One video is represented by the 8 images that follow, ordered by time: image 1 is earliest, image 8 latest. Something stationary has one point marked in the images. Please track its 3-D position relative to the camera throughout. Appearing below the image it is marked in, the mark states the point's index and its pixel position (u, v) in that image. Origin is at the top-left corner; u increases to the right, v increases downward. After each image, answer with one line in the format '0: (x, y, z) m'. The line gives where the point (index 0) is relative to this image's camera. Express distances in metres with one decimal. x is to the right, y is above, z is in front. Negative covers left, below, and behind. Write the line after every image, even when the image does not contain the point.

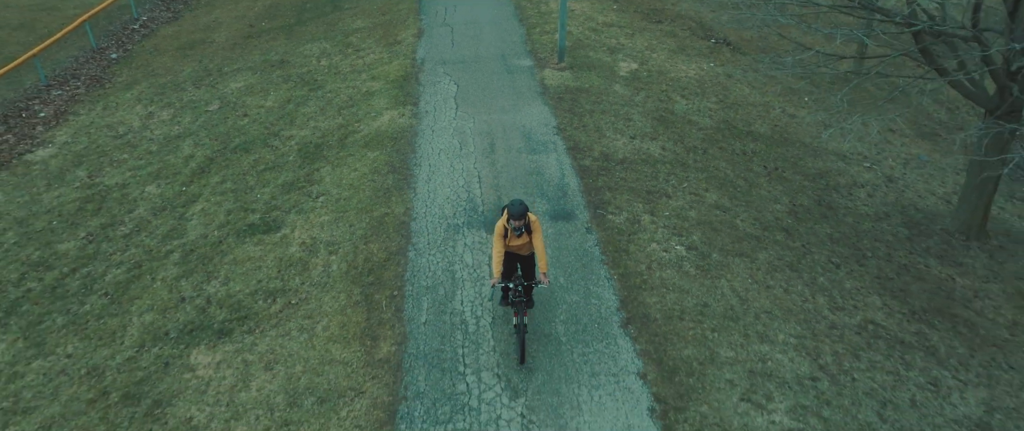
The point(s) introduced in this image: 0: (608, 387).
0: (+0.7, -1.4, +6.1) m
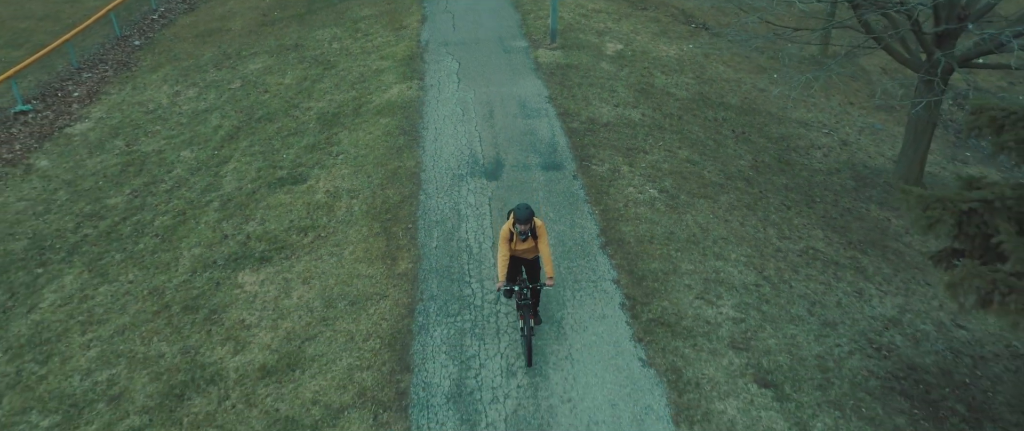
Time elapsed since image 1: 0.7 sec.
0: (+0.7, -0.5, +7.5) m
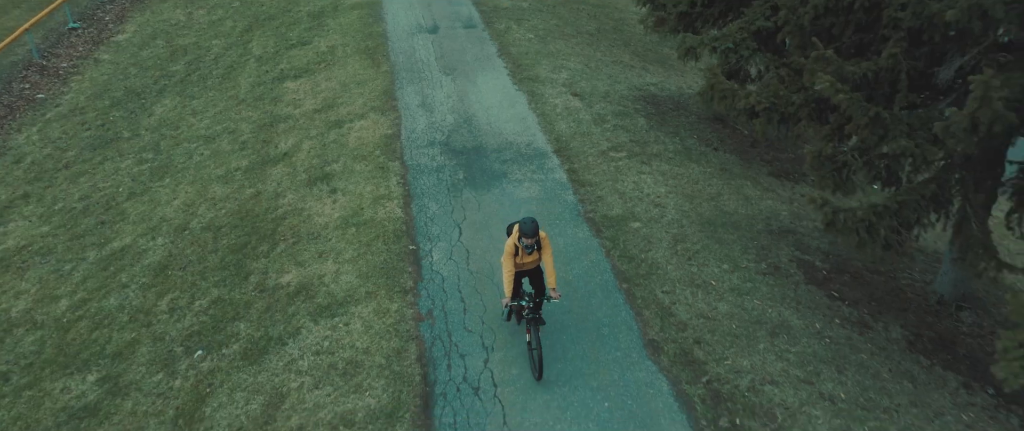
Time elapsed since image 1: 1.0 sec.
0: (+1.3, -1.7, +6.0) m
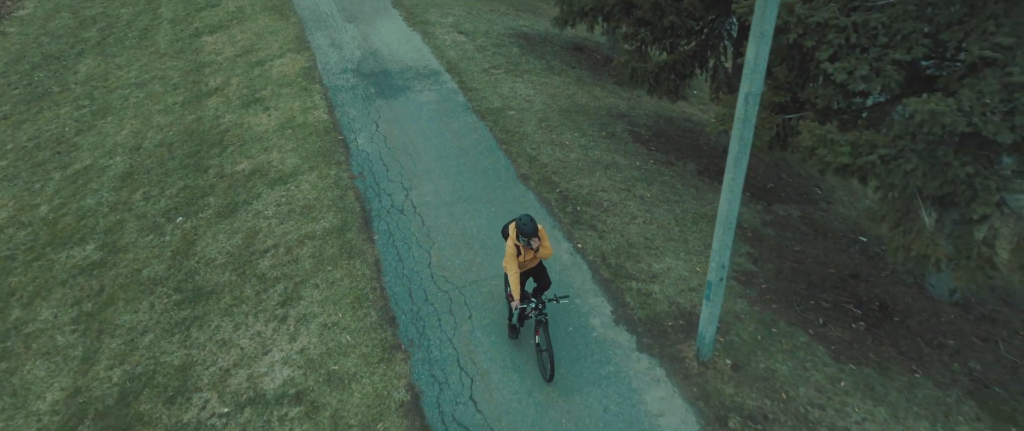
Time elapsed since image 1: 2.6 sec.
0: (0.0, +0.3, +8.8) m
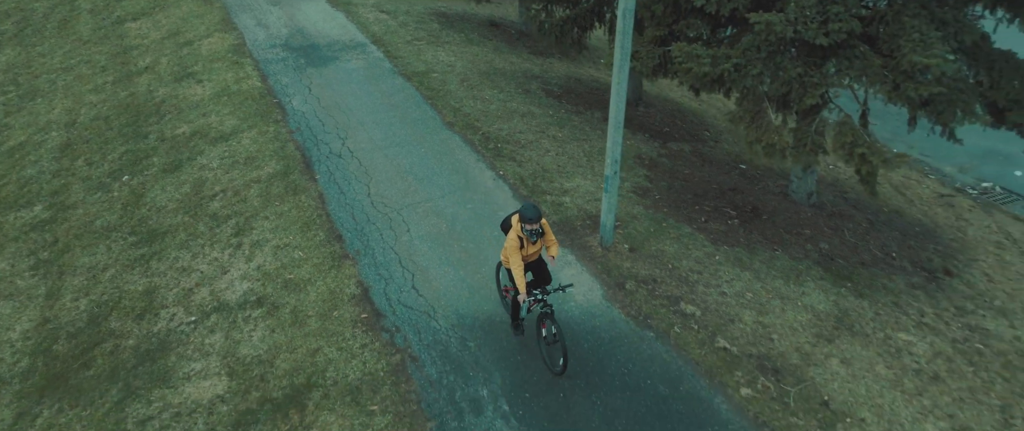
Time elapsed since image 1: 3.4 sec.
0: (-1.2, +1.3, +9.9) m
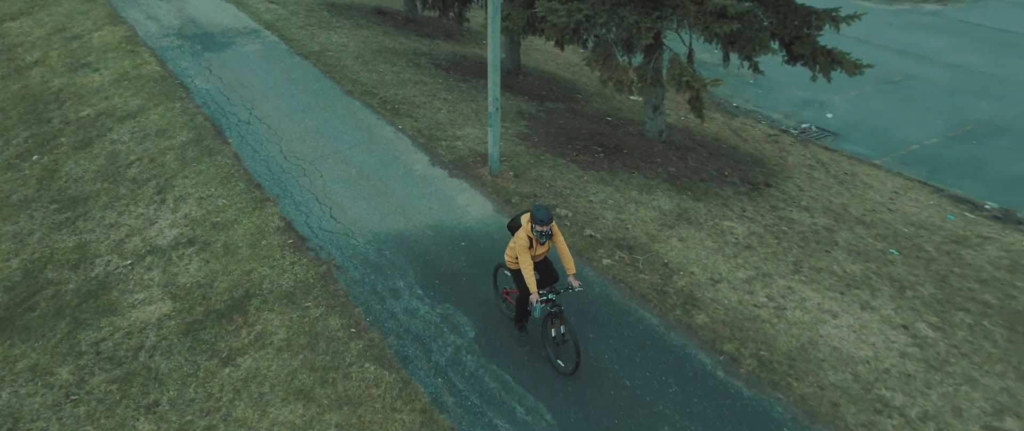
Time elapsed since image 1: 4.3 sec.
0: (-3.3, +2.1, +11.0) m
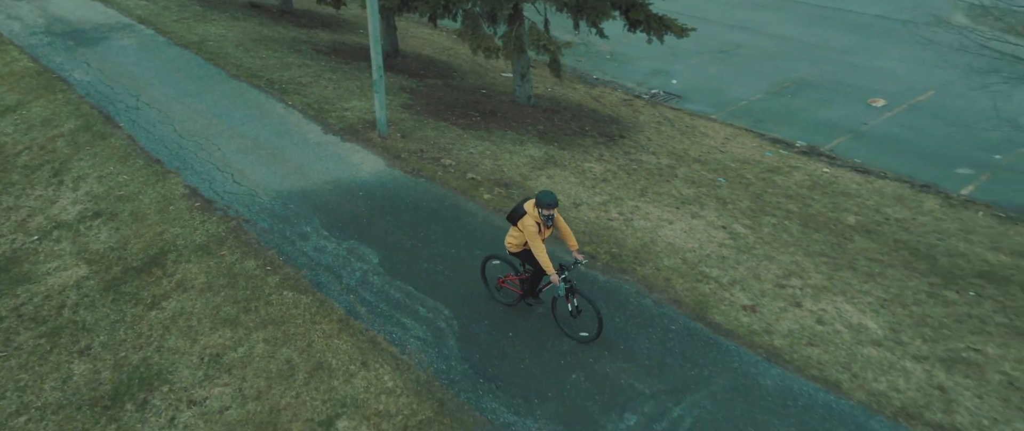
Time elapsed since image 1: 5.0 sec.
0: (-5.7, +2.5, +11.6) m
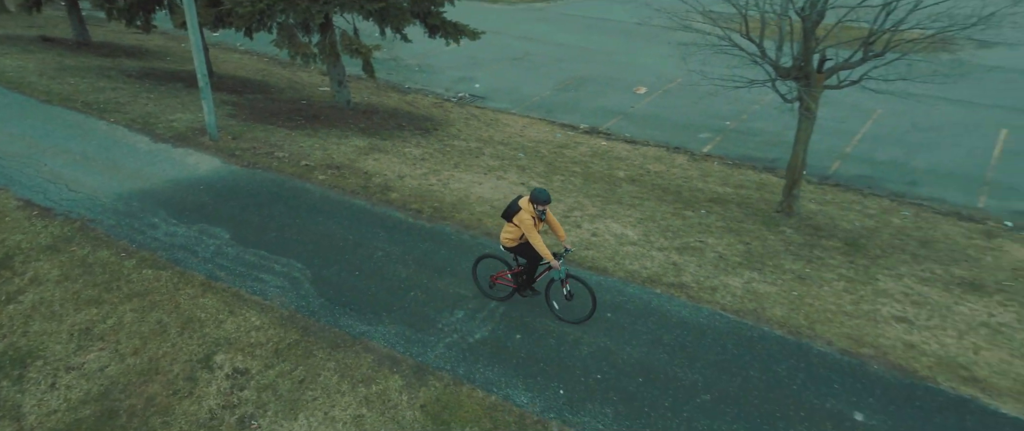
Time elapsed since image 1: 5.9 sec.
0: (-9.5, +2.0, +11.6) m
